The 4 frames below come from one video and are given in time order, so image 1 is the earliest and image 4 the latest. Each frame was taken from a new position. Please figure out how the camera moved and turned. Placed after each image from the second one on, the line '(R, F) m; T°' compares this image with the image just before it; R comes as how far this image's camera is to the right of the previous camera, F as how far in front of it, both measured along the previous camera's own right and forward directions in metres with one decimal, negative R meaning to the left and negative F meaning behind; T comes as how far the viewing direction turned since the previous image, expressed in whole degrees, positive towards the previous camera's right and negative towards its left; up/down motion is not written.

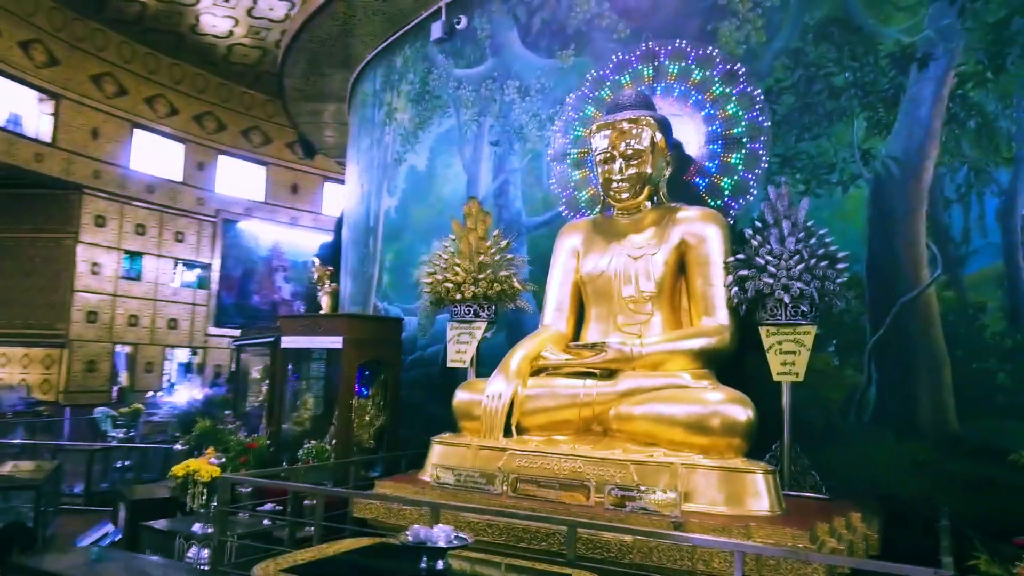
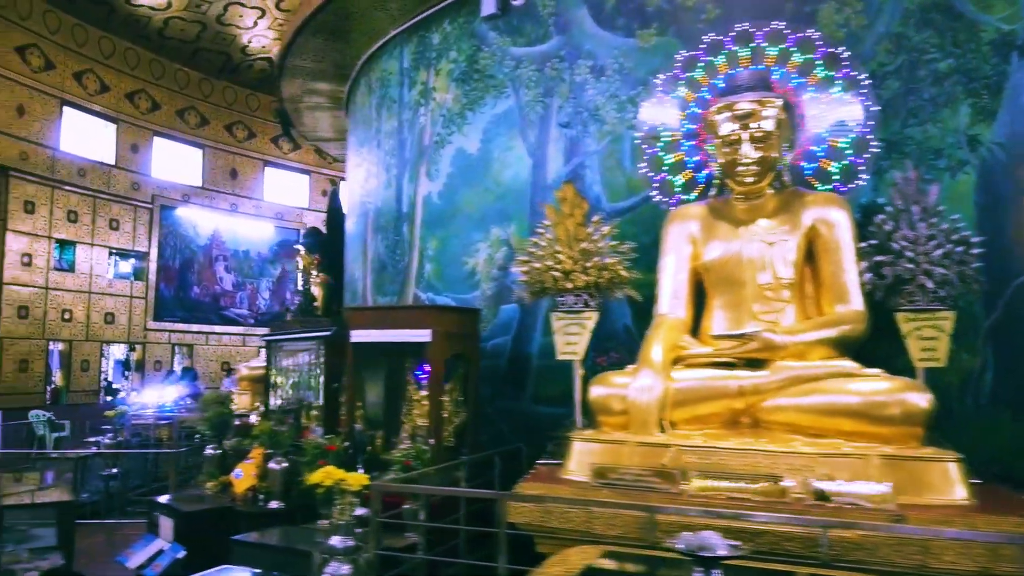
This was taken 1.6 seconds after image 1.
(-1.0, +0.3) m; +7°
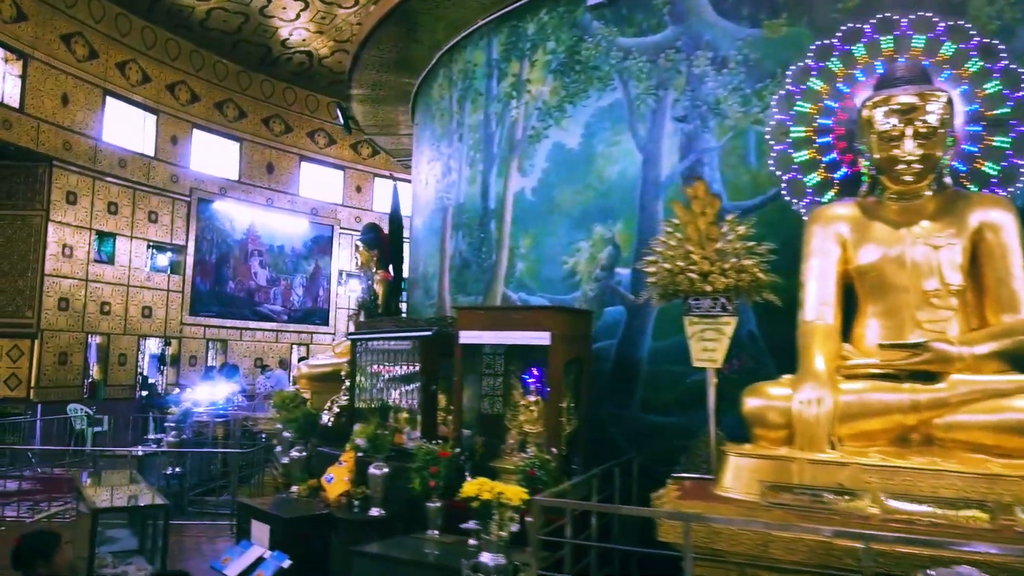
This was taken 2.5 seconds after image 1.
(-0.6, +0.2) m; 0°
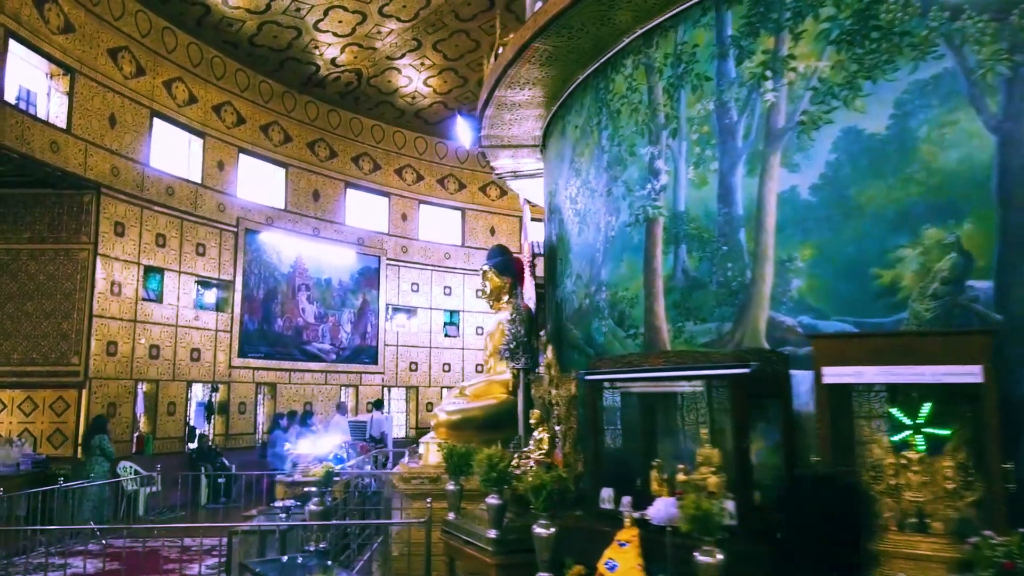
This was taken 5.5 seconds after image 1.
(-1.6, +1.1) m; +2°
